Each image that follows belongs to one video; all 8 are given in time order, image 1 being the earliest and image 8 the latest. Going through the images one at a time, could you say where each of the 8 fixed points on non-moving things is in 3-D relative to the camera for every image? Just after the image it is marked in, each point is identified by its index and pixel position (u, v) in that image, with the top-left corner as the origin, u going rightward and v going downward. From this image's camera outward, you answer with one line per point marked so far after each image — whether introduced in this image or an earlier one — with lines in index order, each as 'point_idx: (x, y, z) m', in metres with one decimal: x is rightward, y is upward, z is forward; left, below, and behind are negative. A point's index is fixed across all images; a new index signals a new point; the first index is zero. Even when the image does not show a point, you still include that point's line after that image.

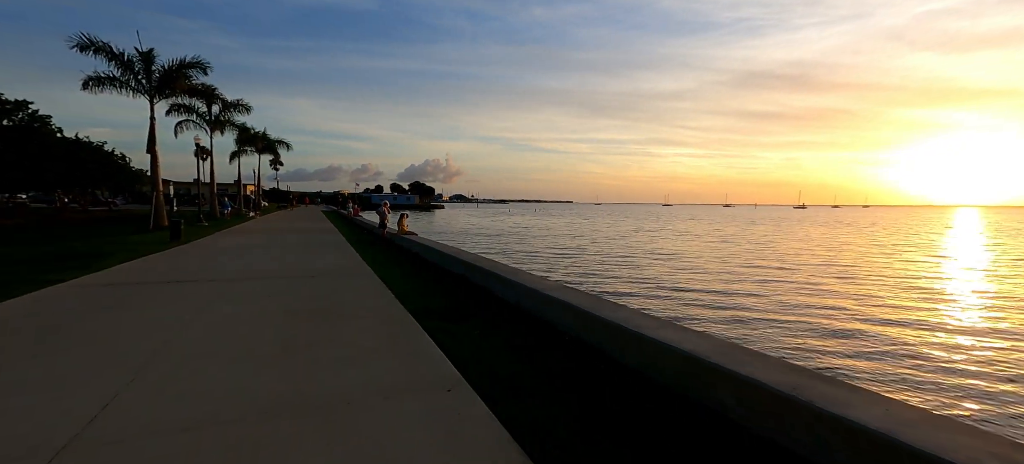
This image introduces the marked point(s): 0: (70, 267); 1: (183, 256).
0: (-9.3, -0.8, +9.8) m
1: (-8.0, -0.7, +11.5) m
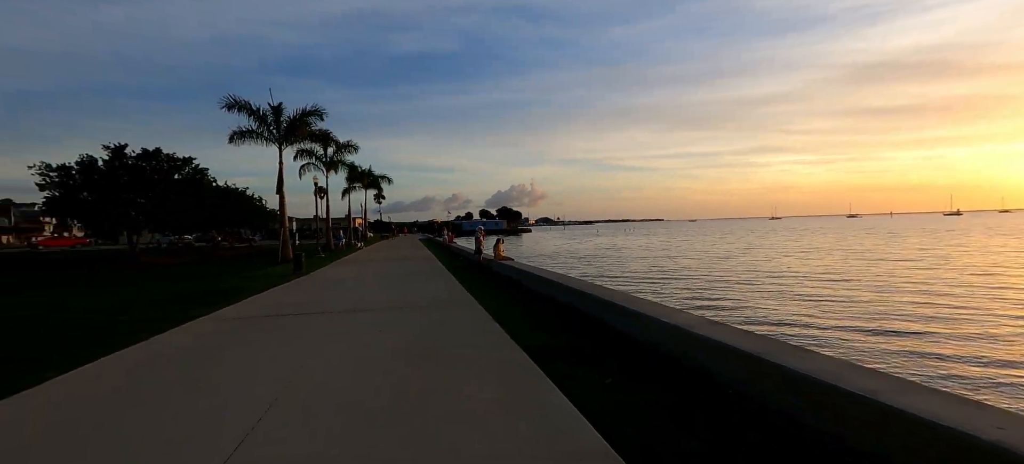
0: (-7.2, -1.6, +11.3) m
1: (-5.6, -1.6, +12.7) m
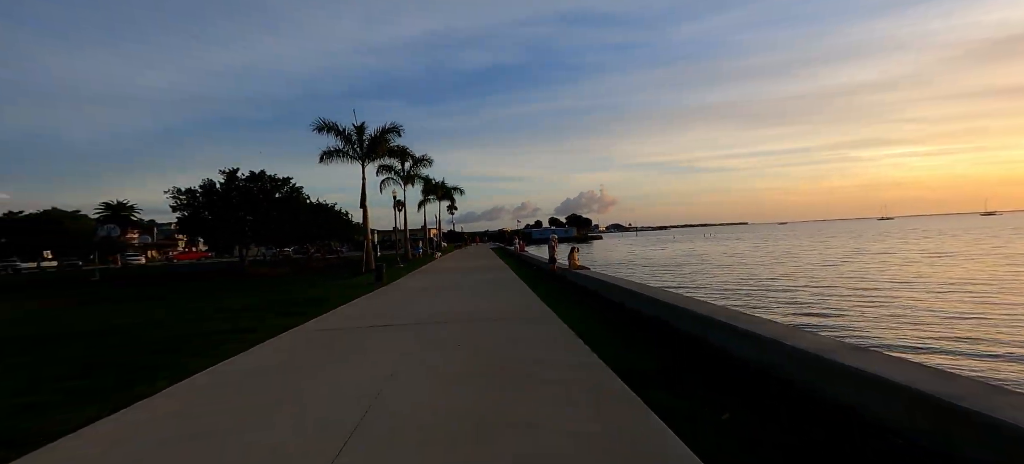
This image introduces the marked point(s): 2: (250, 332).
0: (-5.4, -1.9, +12.1) m
1: (-3.6, -1.9, +13.2) m
2: (-5.1, -1.9, +8.8) m
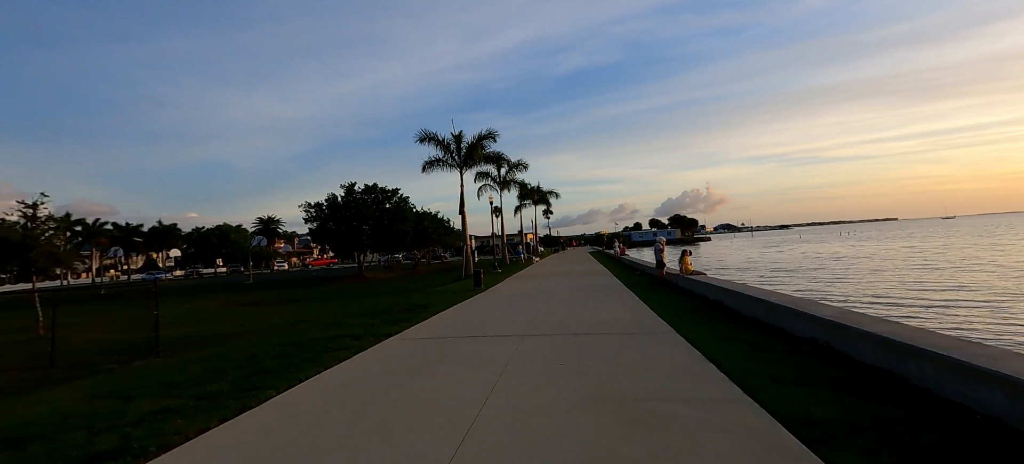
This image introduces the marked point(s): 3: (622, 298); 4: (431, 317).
0: (-2.9, -2.2, +12.4) m
1: (-0.8, -2.1, +13.1) m
2: (-3.2, -2.1, +9.1) m
3: (+3.2, -2.0, +13.1) m
4: (-1.9, -2.0, +10.7) m
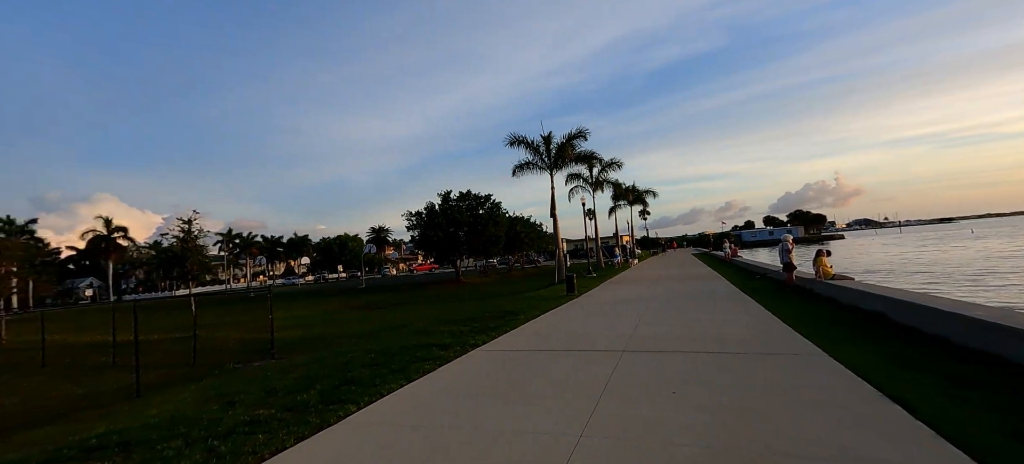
0: (-0.4, -2.3, +11.9) m
1: (+1.8, -2.2, +12.2) m
2: (-1.4, -2.2, +8.8) m
3: (+5.7, -1.9, +11.4) m
4: (+0.2, -2.1, +10.1) m
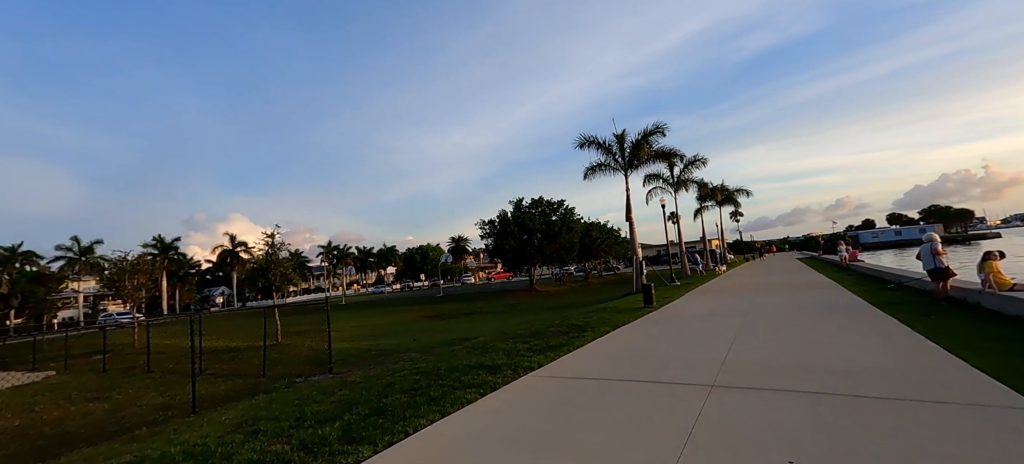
0: (+1.2, -2.4, +10.7) m
1: (+3.4, -2.3, +10.6) m
2: (-0.3, -2.3, +7.7) m
3: (+7.1, -1.9, +9.1) m
4: (+1.5, -2.2, +8.8) m
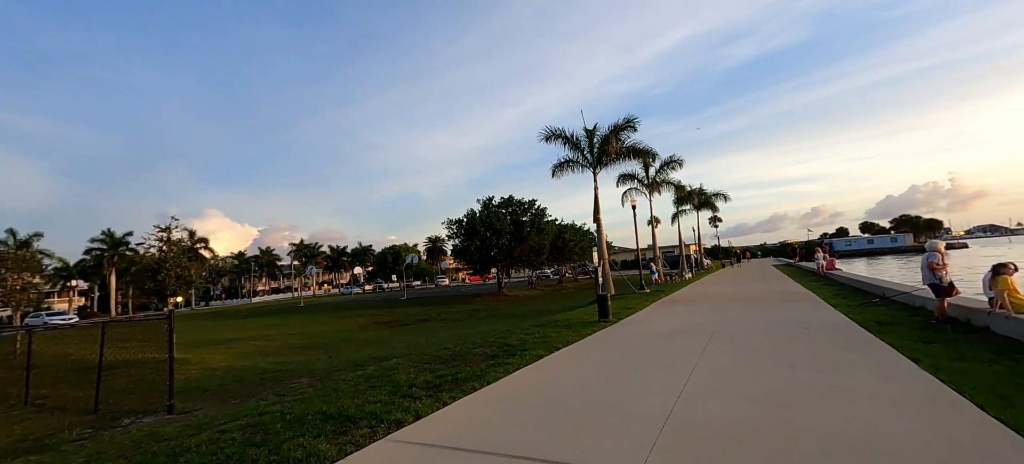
0: (-0.4, -2.4, +8.7) m
1: (+1.8, -2.3, +8.7) m
2: (-1.8, -2.2, +5.7) m
3: (+5.5, -2.0, +7.4) m
4: (-0.1, -2.2, +6.8) m
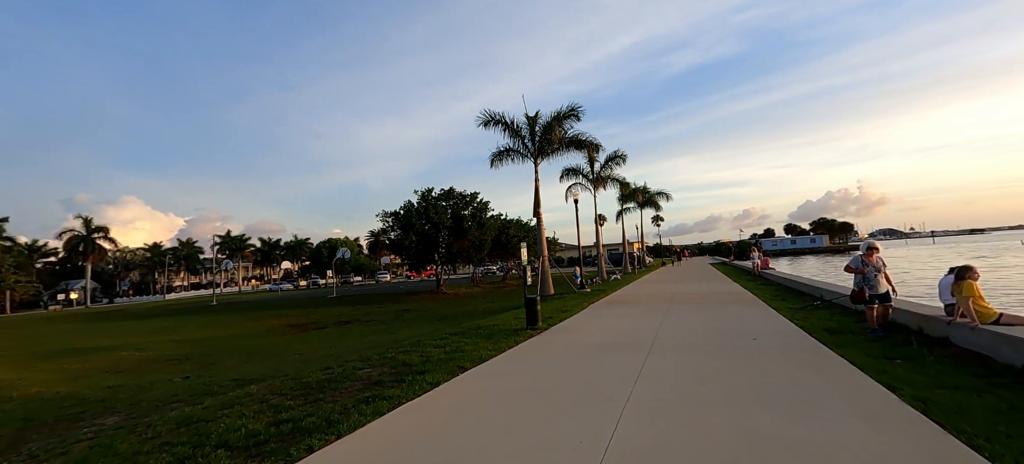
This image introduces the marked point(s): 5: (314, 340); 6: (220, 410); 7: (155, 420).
0: (-2.0, -2.2, +6.8) m
1: (+0.2, -2.2, +7.1) m
2: (-3.1, -2.1, +3.7) m
3: (+4.1, -1.9, +6.2) m
4: (-1.4, -2.1, +5.0) m
5: (-6.7, -3.6, +15.2) m
6: (-3.3, -2.3, +5.3) m
7: (-4.3, -2.4, +5.6) m
